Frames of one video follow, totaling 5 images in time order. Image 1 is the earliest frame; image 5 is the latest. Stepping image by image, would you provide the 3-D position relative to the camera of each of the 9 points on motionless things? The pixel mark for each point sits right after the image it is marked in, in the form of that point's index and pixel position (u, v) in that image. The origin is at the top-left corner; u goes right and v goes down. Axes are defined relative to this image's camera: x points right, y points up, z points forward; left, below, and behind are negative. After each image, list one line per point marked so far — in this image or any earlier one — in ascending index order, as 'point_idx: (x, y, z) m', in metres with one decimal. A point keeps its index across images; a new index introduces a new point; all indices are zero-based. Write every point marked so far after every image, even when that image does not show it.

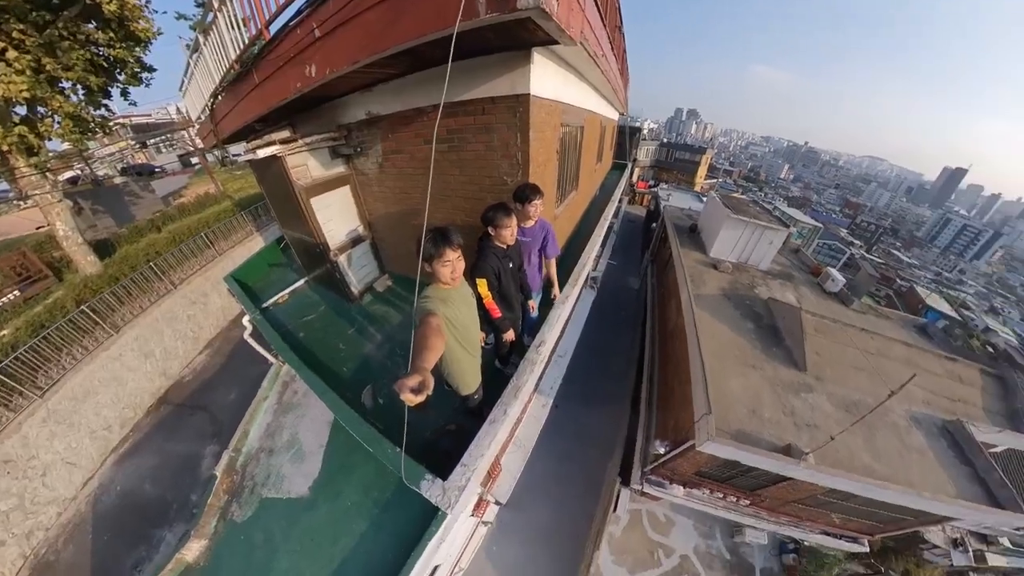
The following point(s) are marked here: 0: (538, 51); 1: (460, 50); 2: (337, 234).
0: (+0.2, +1.7, +2.7) m
1: (-0.4, +1.6, +2.6) m
2: (-1.5, +0.5, +3.4) m
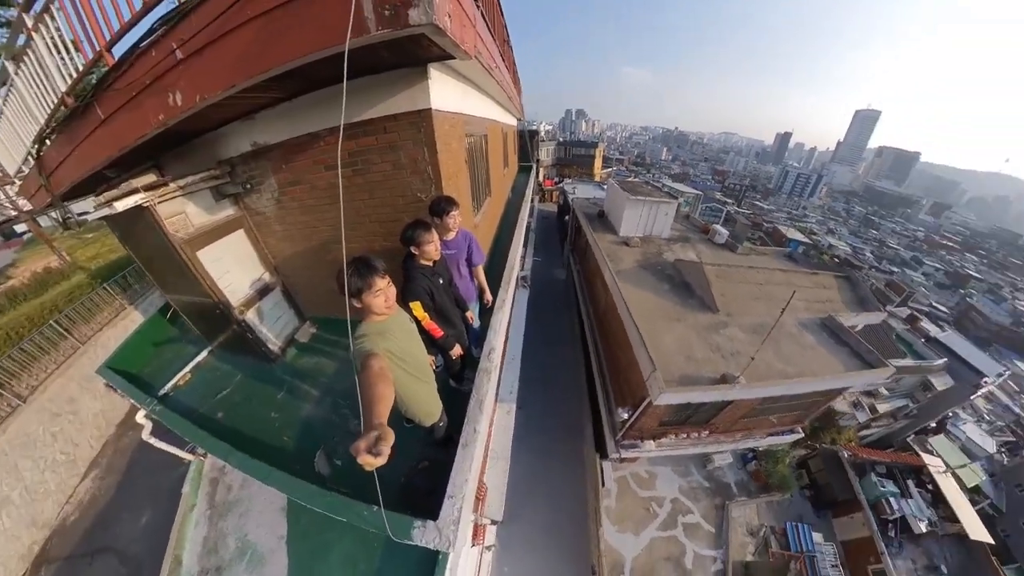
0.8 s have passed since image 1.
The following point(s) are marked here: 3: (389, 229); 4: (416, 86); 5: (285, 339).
0: (-0.6, +1.6, +2.7) m
1: (-1.1, +1.4, +2.4) m
2: (-2.1, 0.0, +2.9) m
3: (-1.1, +0.5, +3.3) m
4: (-0.7, +1.4, +2.6) m
5: (-2.0, -0.5, +3.4) m
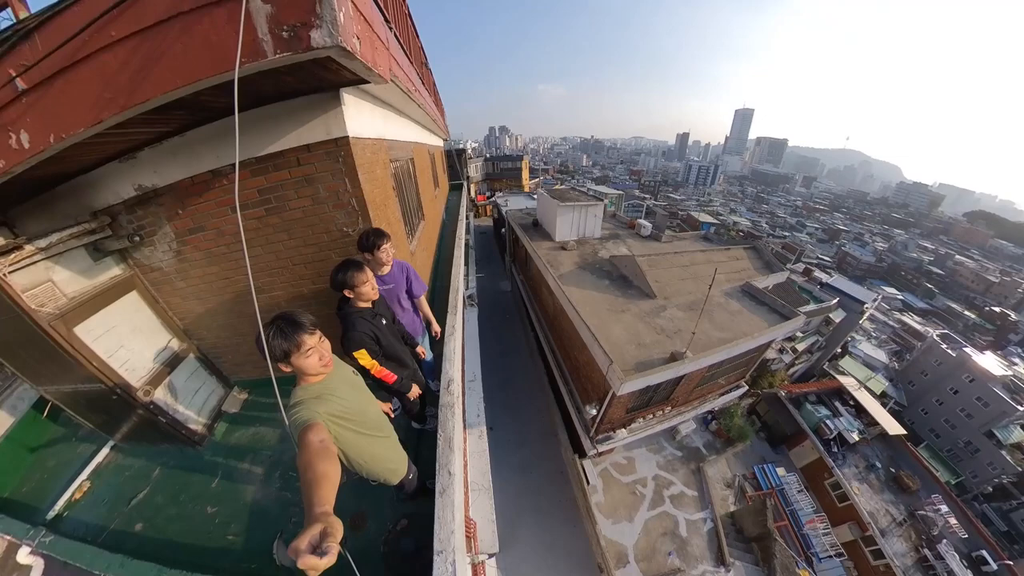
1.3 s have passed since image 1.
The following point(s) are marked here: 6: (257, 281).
0: (-1.1, +1.3, +2.6) m
1: (-1.5, +1.1, +2.2) m
2: (-2.4, -0.5, +2.3) m
3: (-1.6, +0.1, +3.0) m
4: (-1.2, +1.2, +2.5) m
5: (-2.3, -1.0, +2.8) m
6: (-1.9, 0.0, +2.9) m
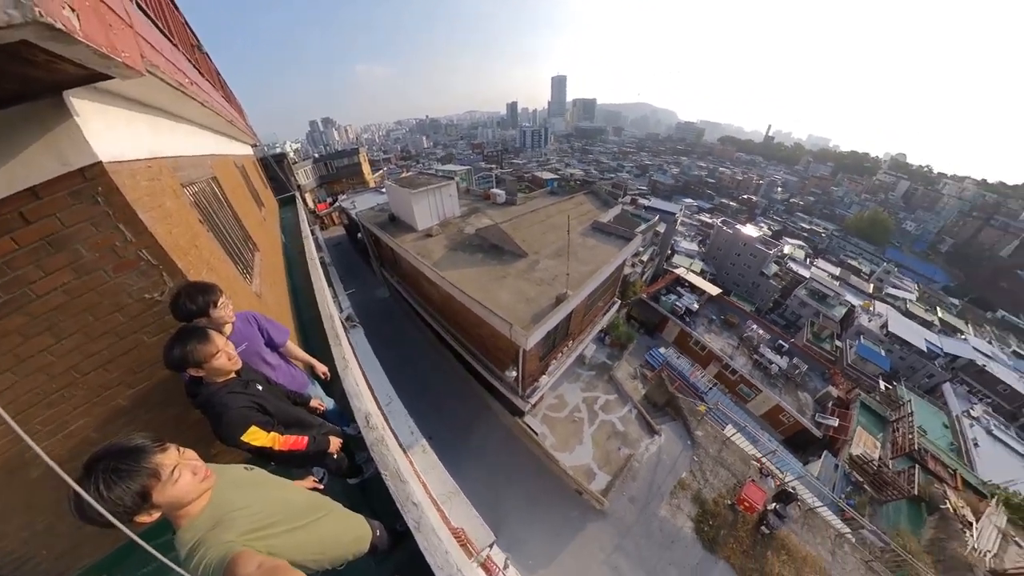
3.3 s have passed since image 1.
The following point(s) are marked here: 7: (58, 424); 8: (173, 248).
0: (-1.9, +0.9, +1.7) m
1: (-2.0, +0.5, +1.2) m
2: (-2.2, -1.3, +1.2) m
3: (-2.1, -0.4, +2.0) m
4: (-1.9, +0.7, +1.6) m
5: (-2.3, -1.7, +1.7) m
6: (-2.3, -0.7, +1.8) m
7: (-2.4, -0.7, +1.9) m
8: (-1.9, +0.2, +2.2) m
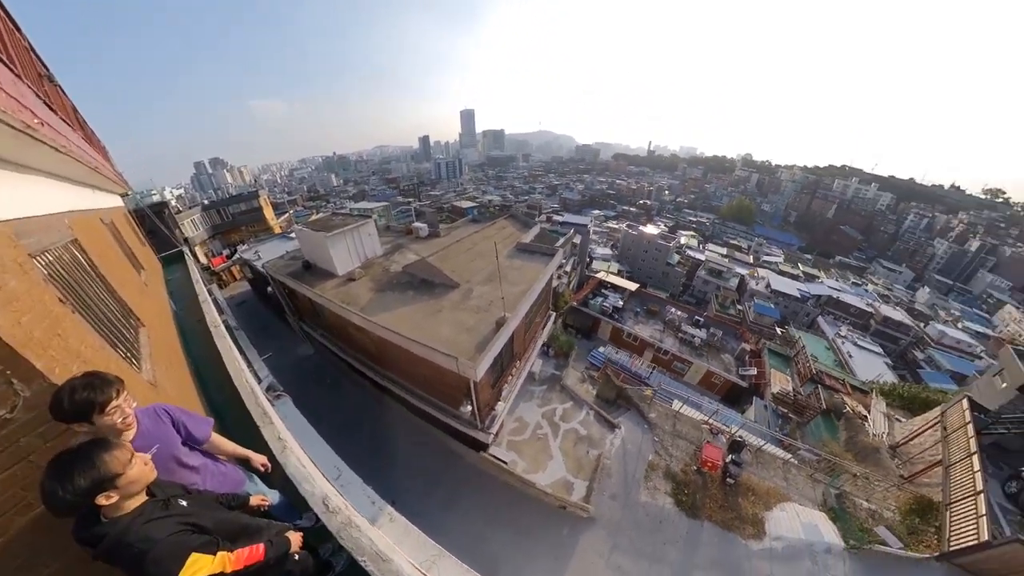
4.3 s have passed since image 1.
0: (-2.0, +0.5, +1.2) m
1: (-1.9, +0.2, +0.7) m
2: (-1.8, -1.6, +0.4) m
3: (-2.1, -0.9, +1.4) m
4: (-2.0, +0.3, +1.1) m
5: (-1.9, -2.1, +0.8) m
6: (-2.2, -1.1, +1.0) m
7: (-2.2, -1.1, +1.1) m
8: (-2.1, -0.2, +1.6) m
